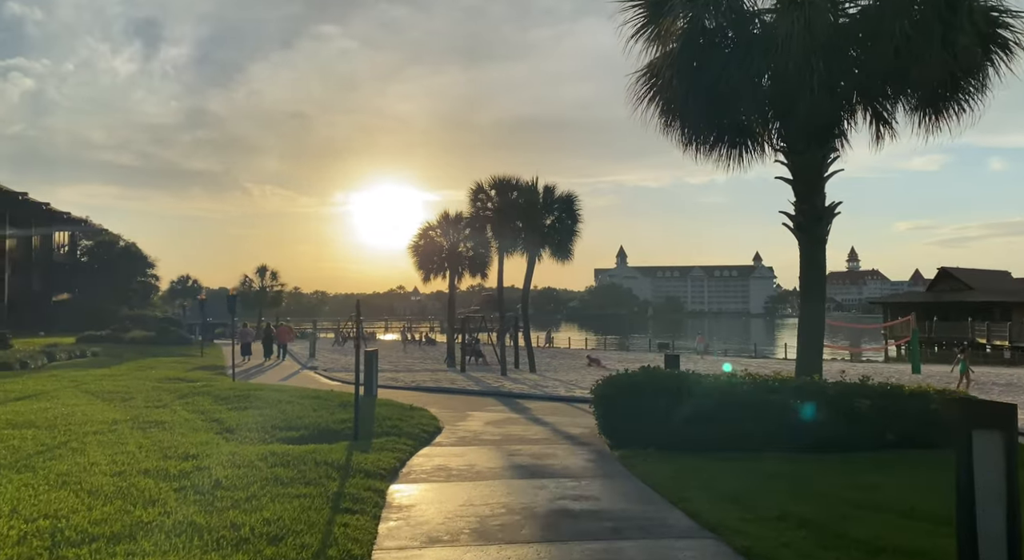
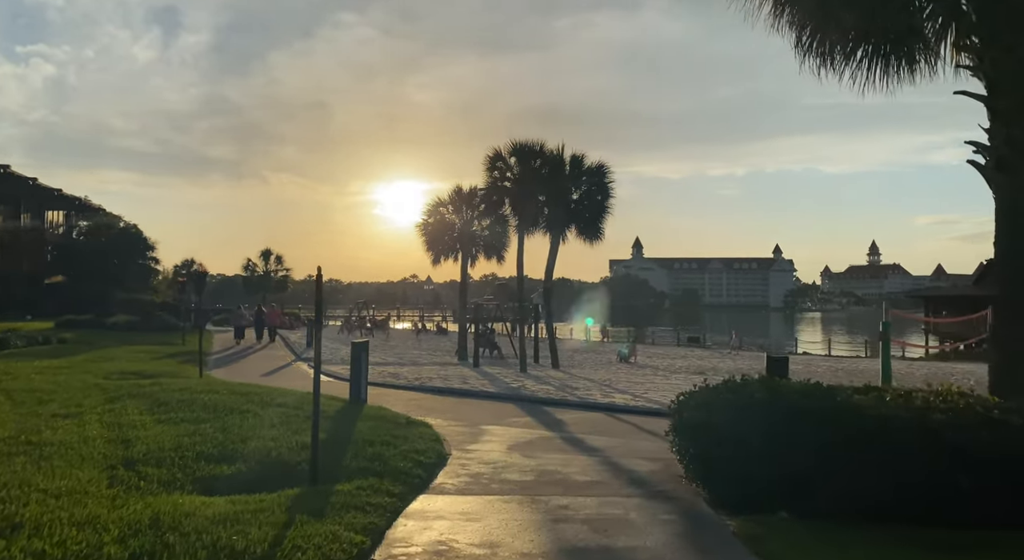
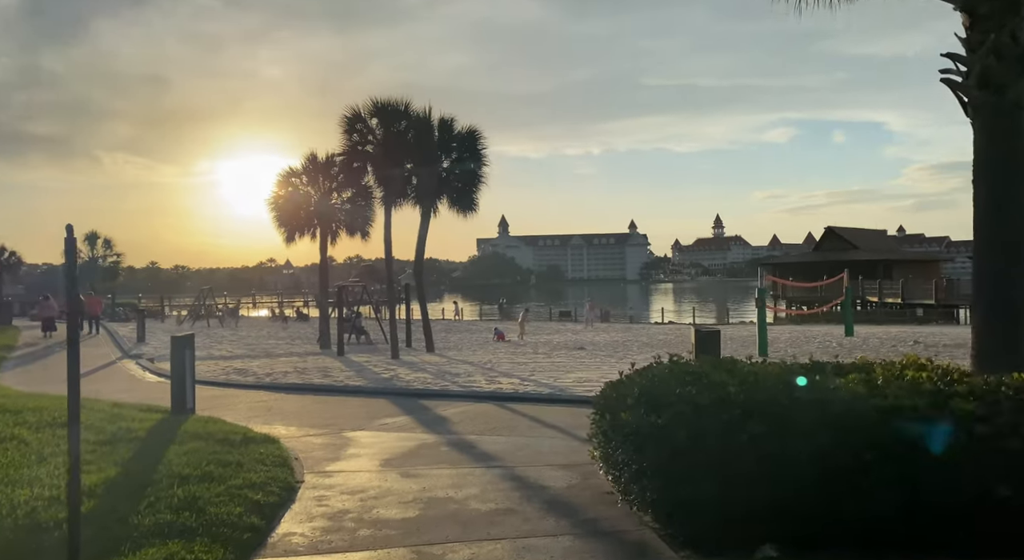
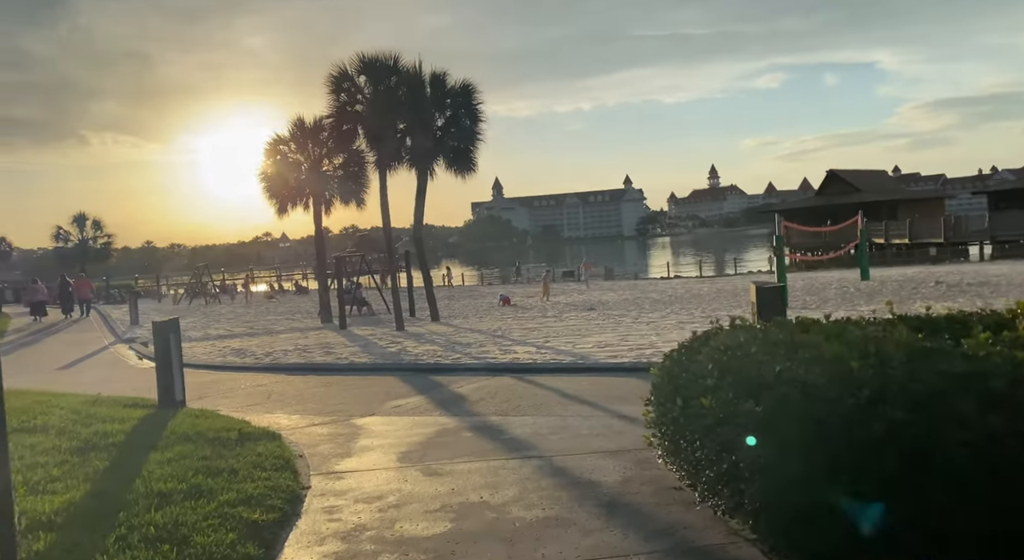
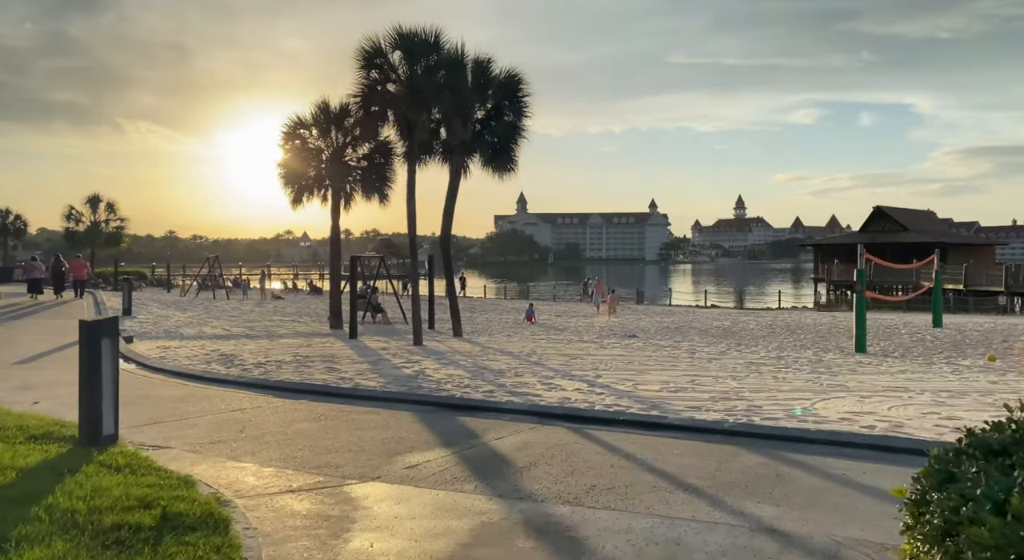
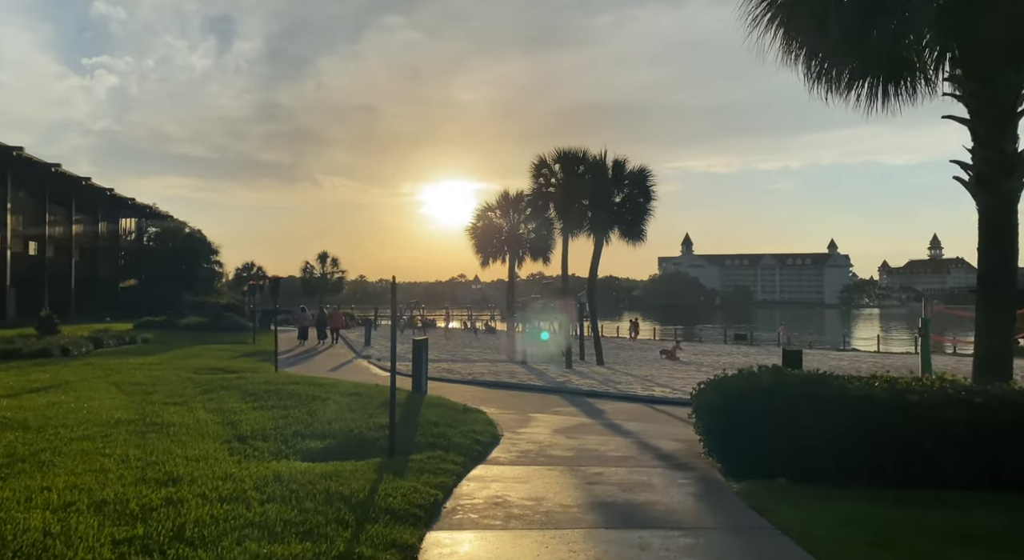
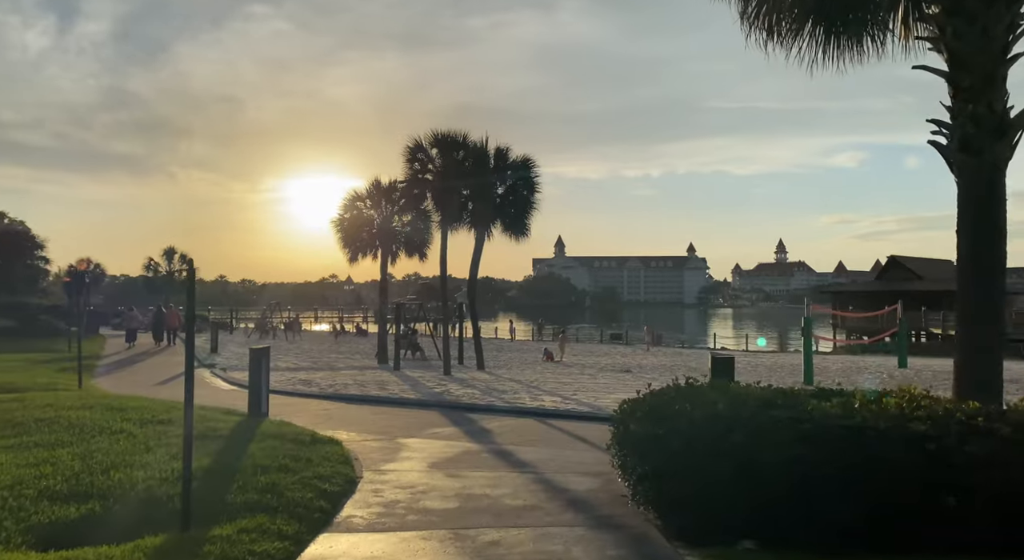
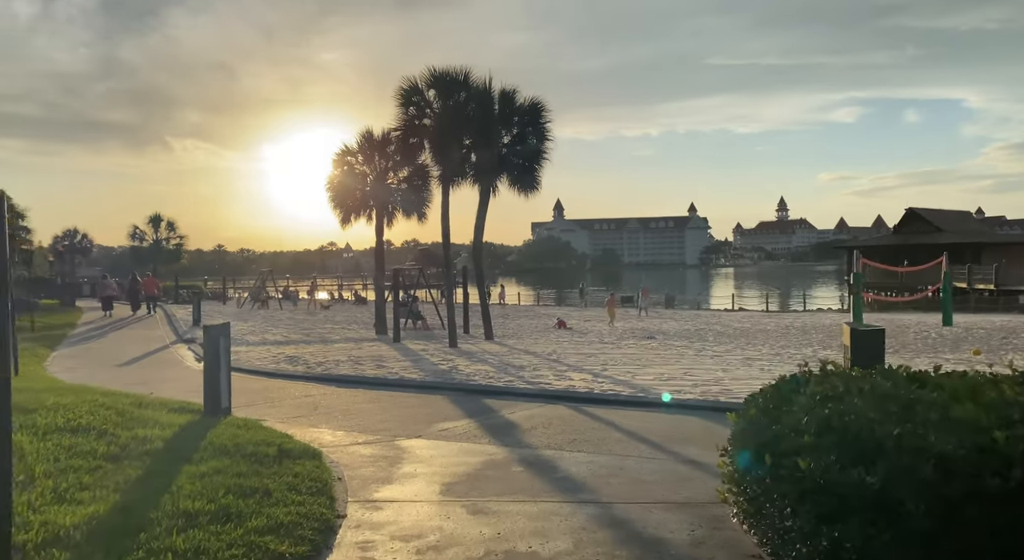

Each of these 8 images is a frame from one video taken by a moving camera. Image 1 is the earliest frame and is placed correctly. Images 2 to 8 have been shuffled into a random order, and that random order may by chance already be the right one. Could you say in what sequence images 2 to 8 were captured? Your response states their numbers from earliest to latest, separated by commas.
6, 2, 7, 3, 4, 8, 5
